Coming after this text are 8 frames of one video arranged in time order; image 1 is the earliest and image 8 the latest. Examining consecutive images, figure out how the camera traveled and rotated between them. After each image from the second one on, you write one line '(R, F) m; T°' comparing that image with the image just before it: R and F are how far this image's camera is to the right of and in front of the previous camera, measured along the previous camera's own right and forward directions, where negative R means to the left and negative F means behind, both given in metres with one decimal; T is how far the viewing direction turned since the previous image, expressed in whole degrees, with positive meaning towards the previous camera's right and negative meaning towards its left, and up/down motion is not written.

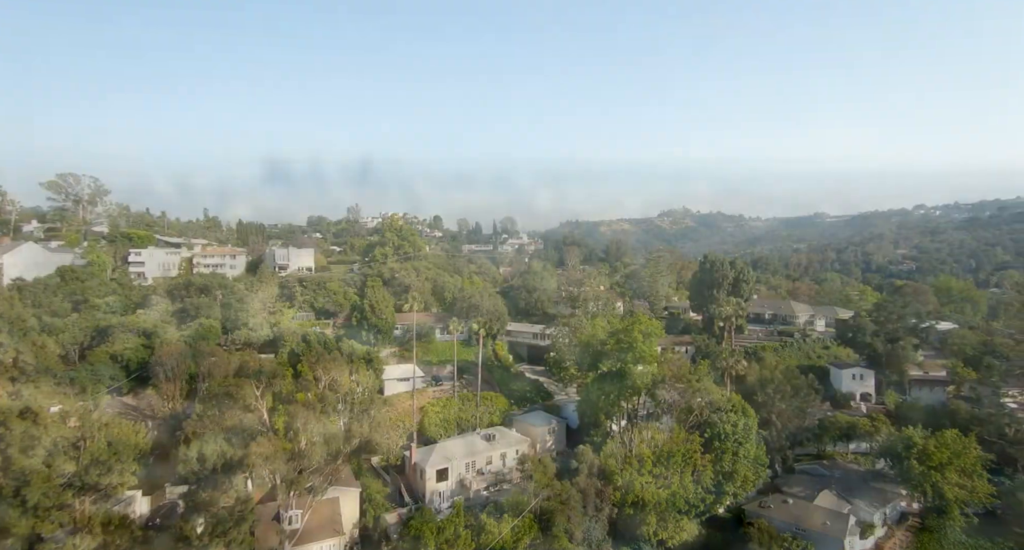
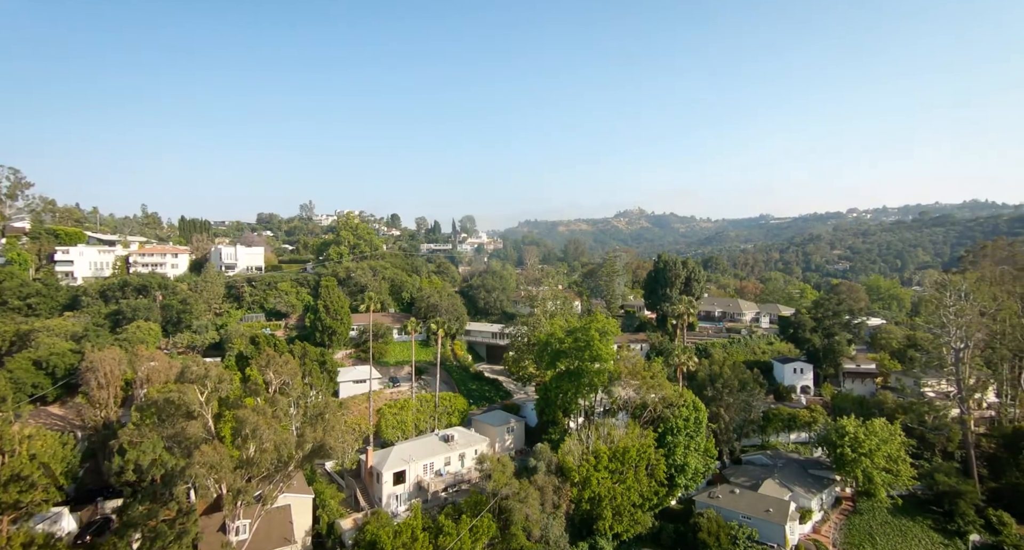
(+0.1, -0.7) m; +4°
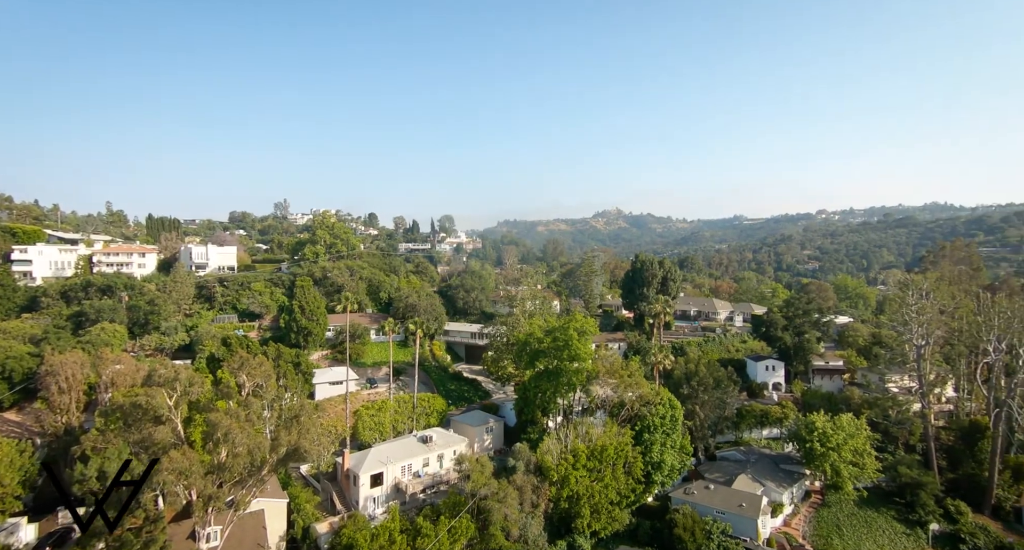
(+0.1, -0.3) m; +2°
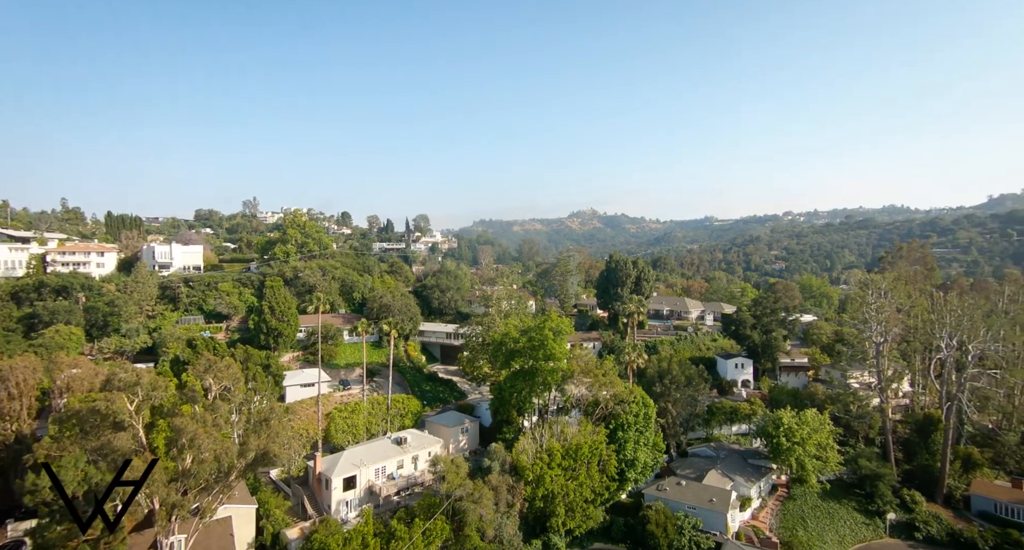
(+0.1, -0.4) m; +2°
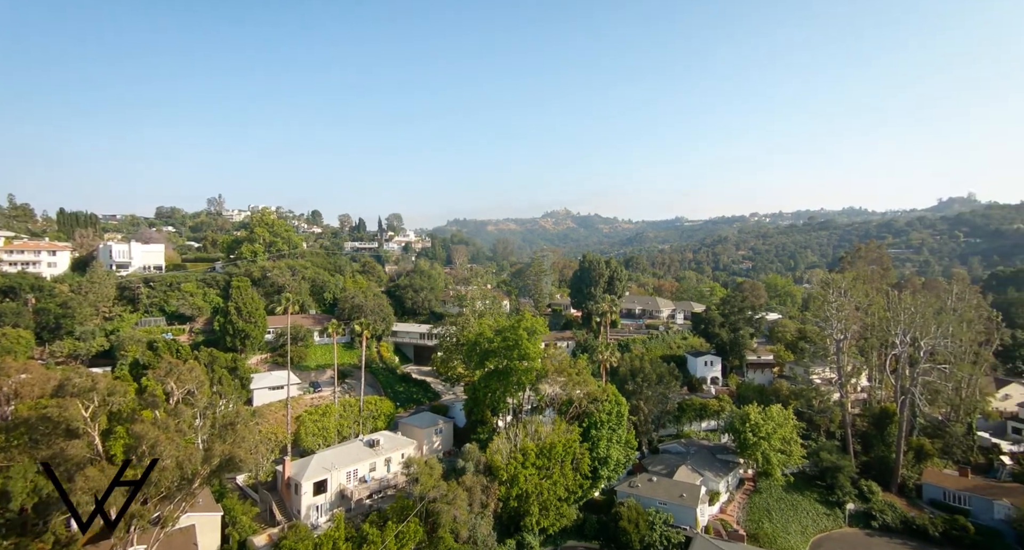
(+0.1, -0.4) m; +3°
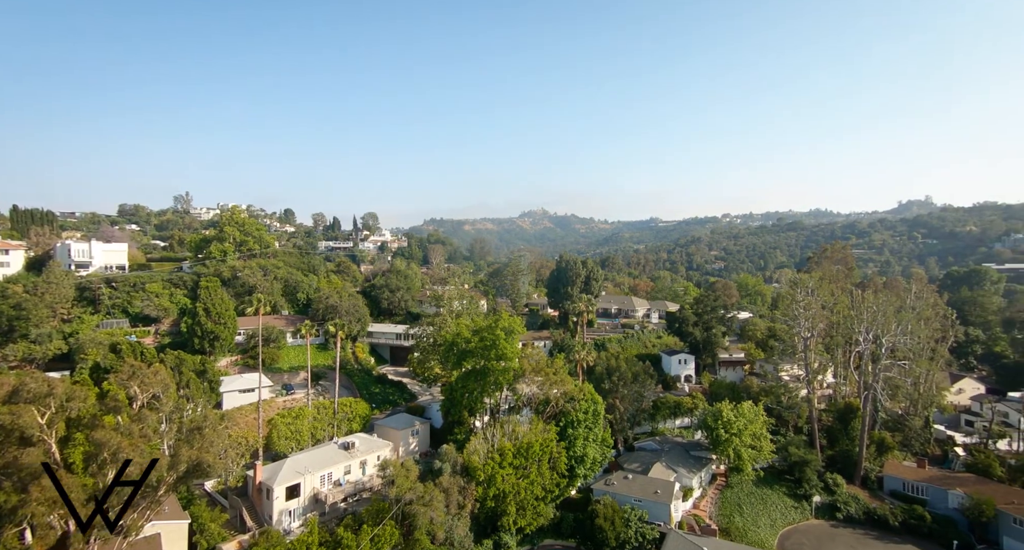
(+0.1, -0.3) m; +2°
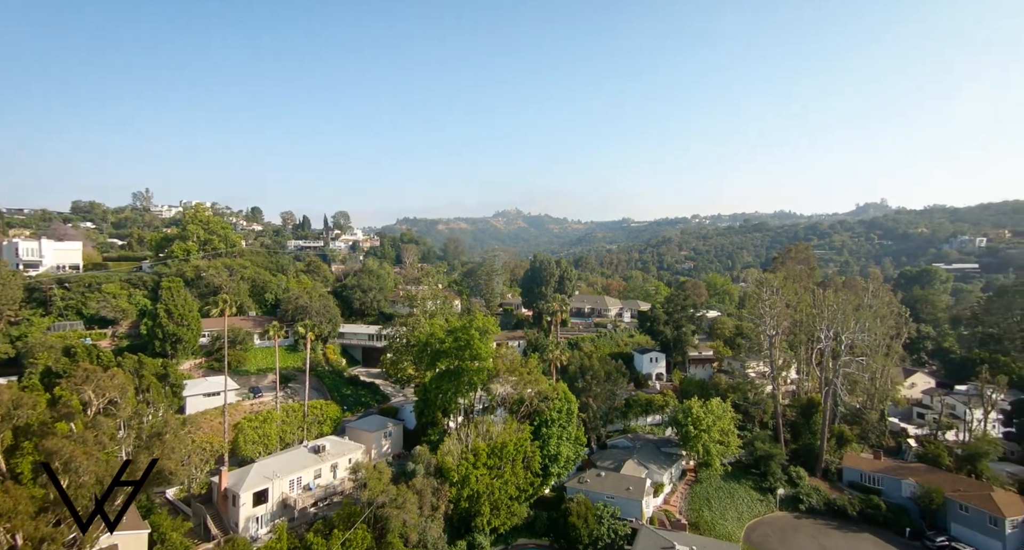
(0.0, -0.3) m; +3°
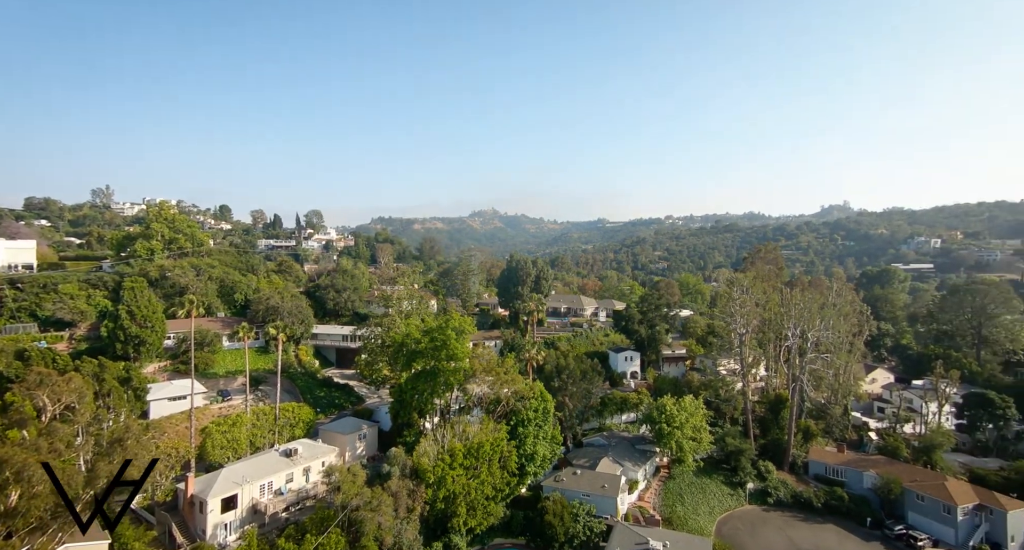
(0.0, -0.3) m; +2°
